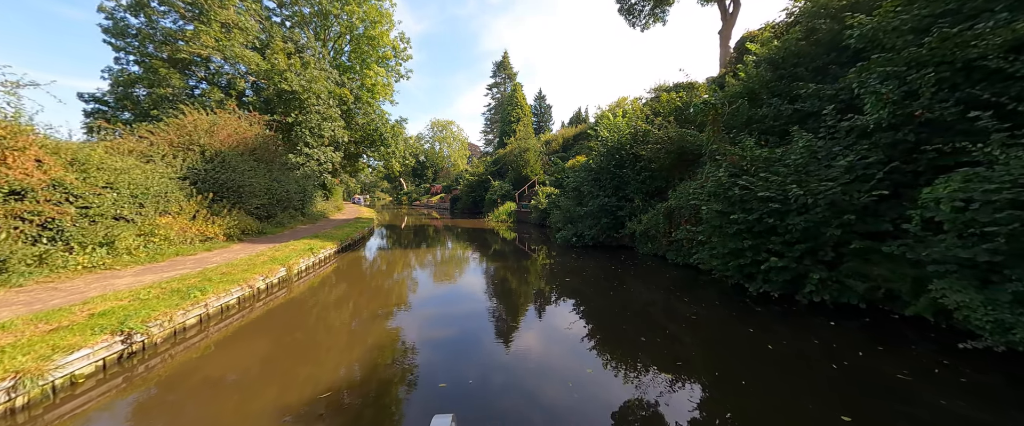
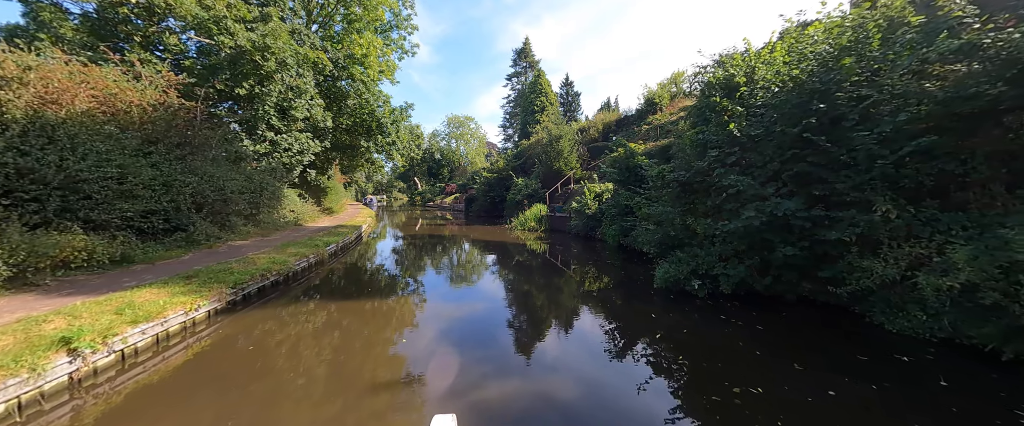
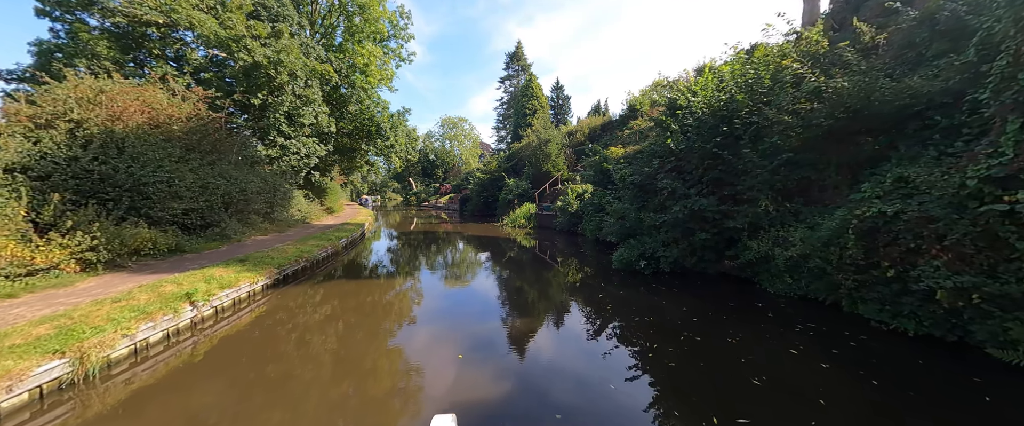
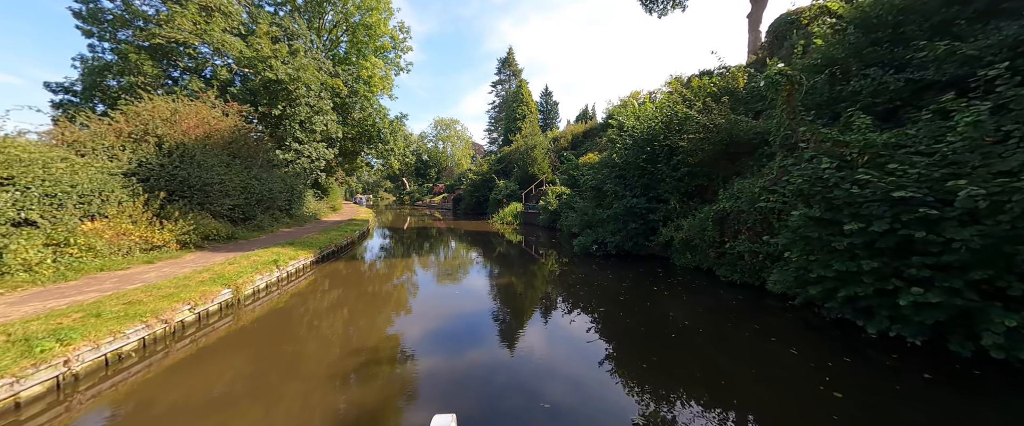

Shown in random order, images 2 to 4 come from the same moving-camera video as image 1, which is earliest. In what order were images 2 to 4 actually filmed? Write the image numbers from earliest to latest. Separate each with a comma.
4, 3, 2
